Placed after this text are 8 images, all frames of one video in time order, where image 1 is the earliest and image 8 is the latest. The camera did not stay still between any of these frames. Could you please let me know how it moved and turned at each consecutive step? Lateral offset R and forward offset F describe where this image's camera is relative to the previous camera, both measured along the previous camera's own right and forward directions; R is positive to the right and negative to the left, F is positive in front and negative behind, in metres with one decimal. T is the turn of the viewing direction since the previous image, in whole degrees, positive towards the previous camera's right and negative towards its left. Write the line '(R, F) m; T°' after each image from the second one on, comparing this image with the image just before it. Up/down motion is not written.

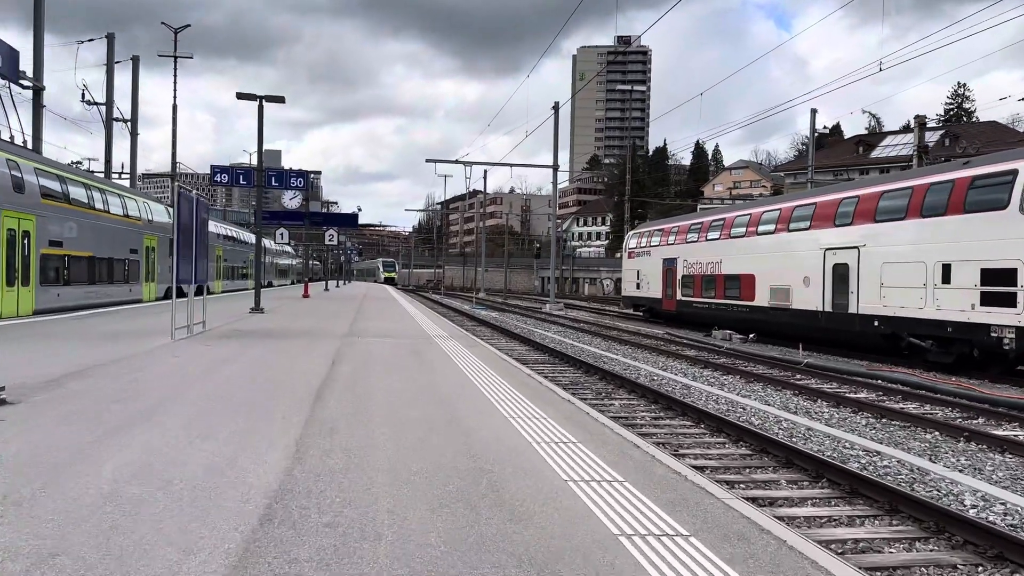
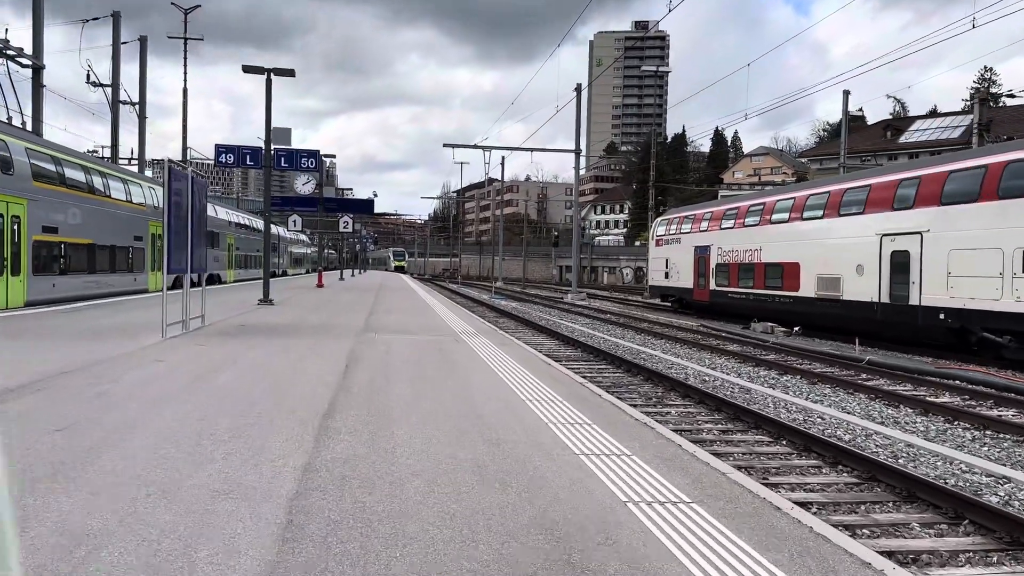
(-0.3, +1.5) m; -1°
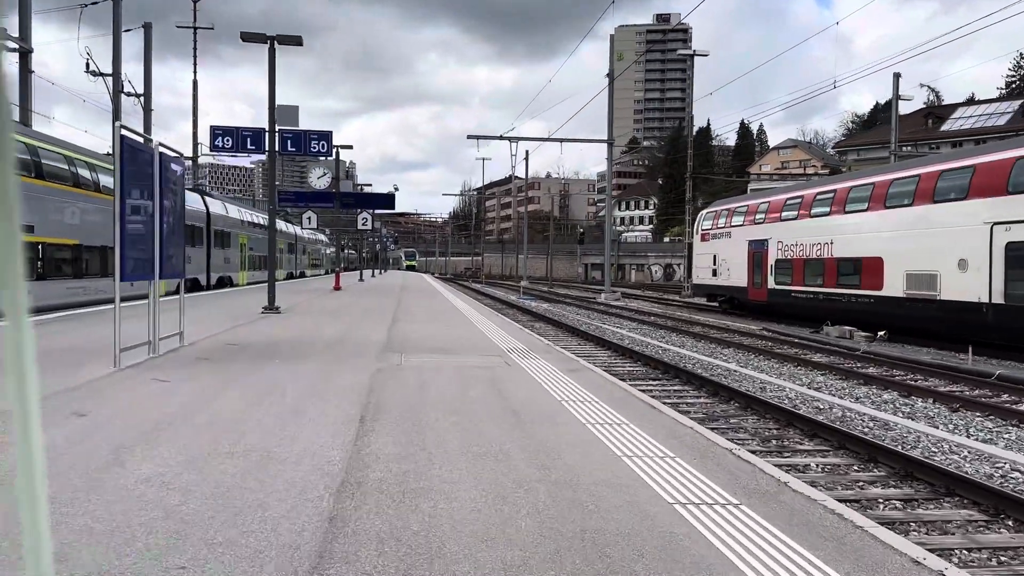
(-0.5, +2.7) m; -1°
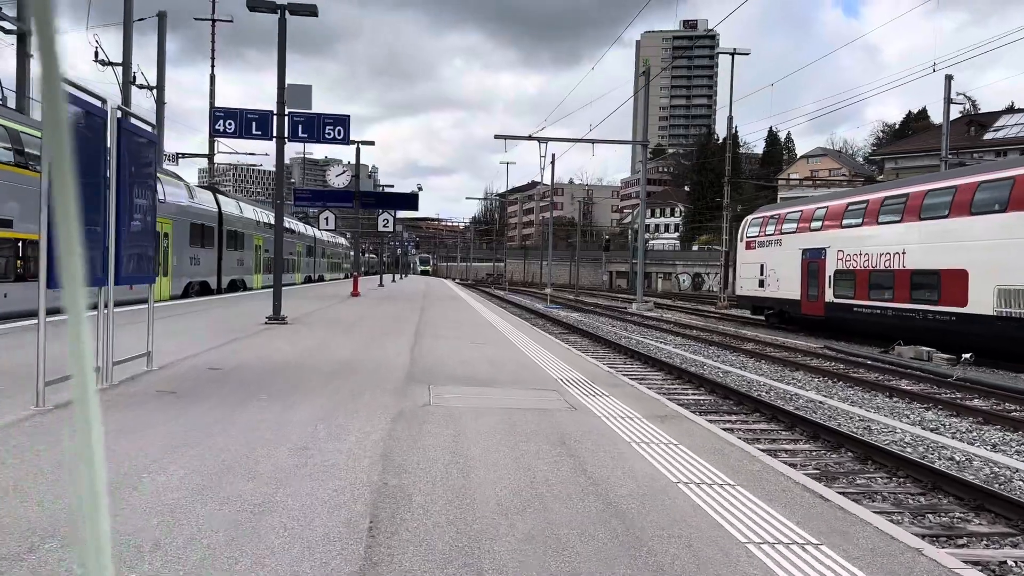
(-0.4, +2.0) m; -1°
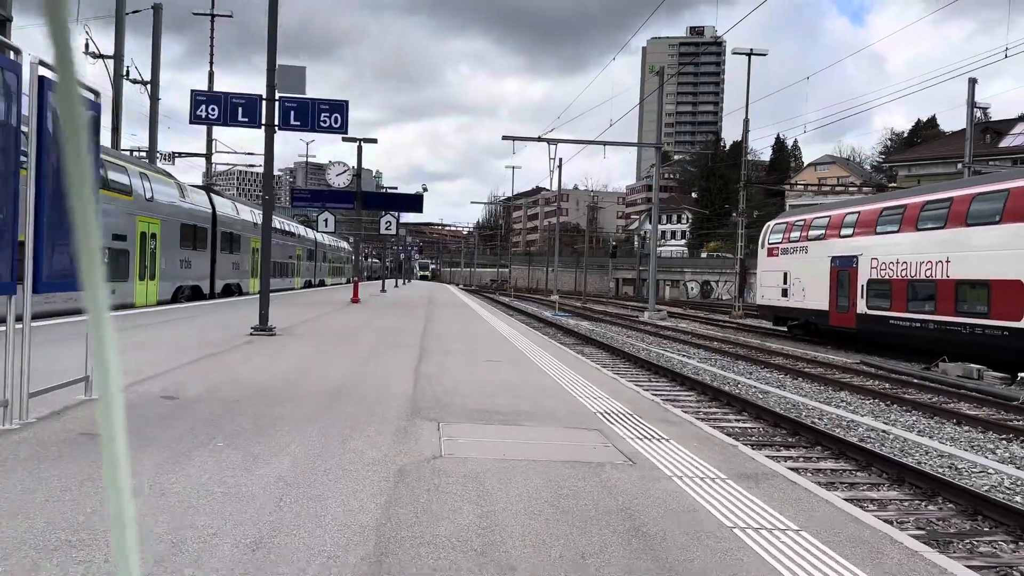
(-0.2, +1.5) m; 0°
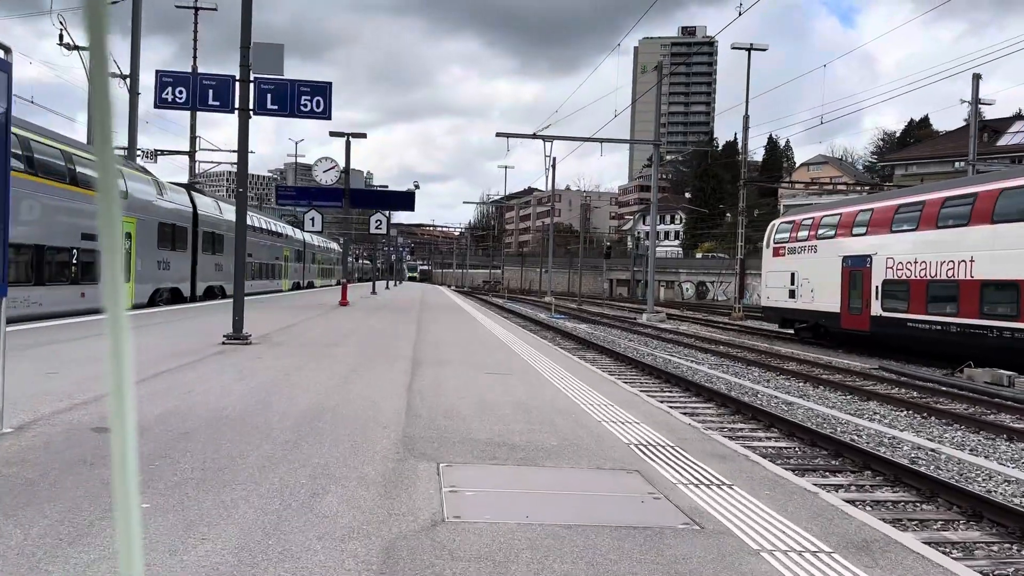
(-0.1, +1.1) m; +1°
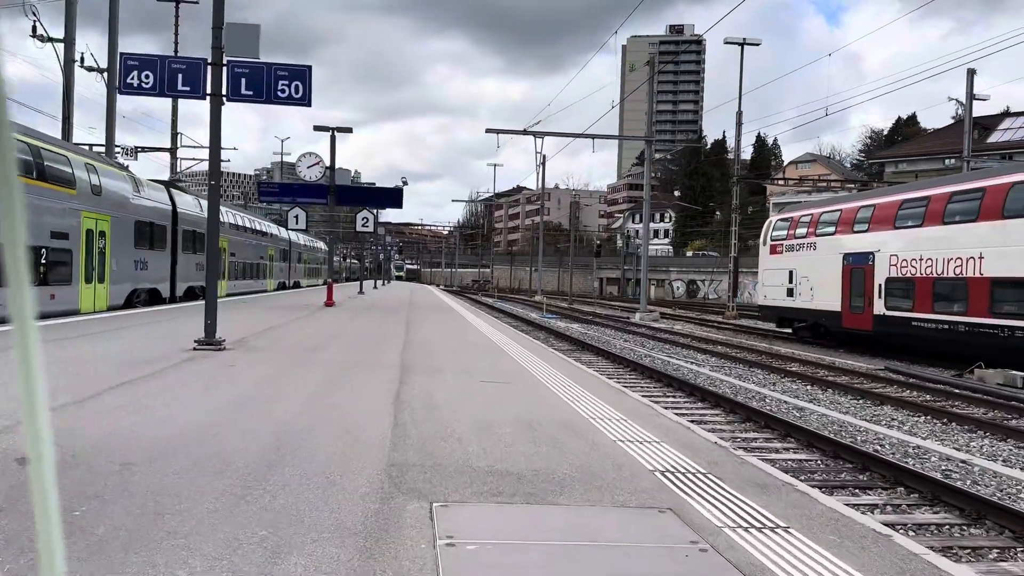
(-0.1, +0.7) m; +1°
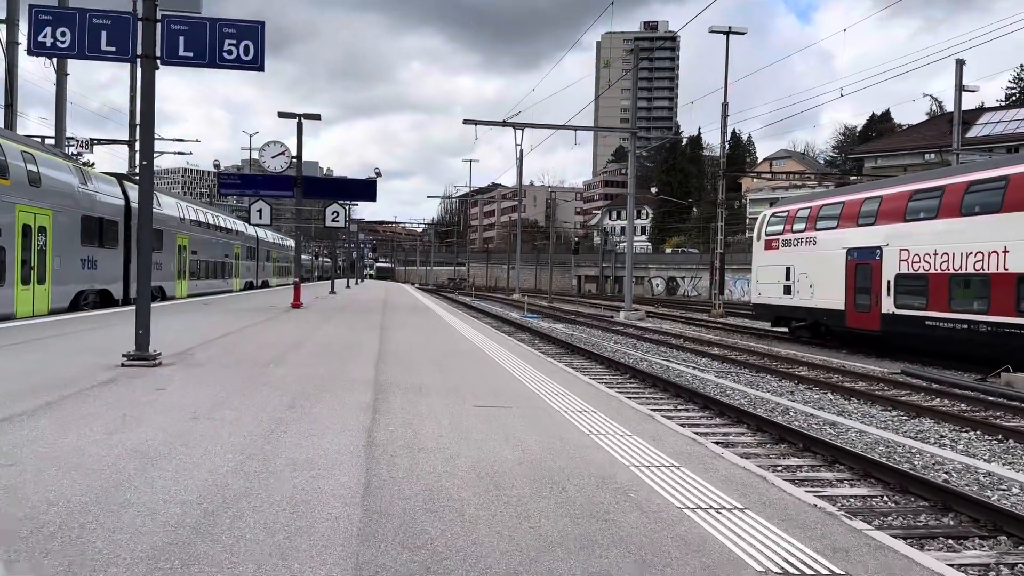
(-0.2, +1.5) m; +2°
